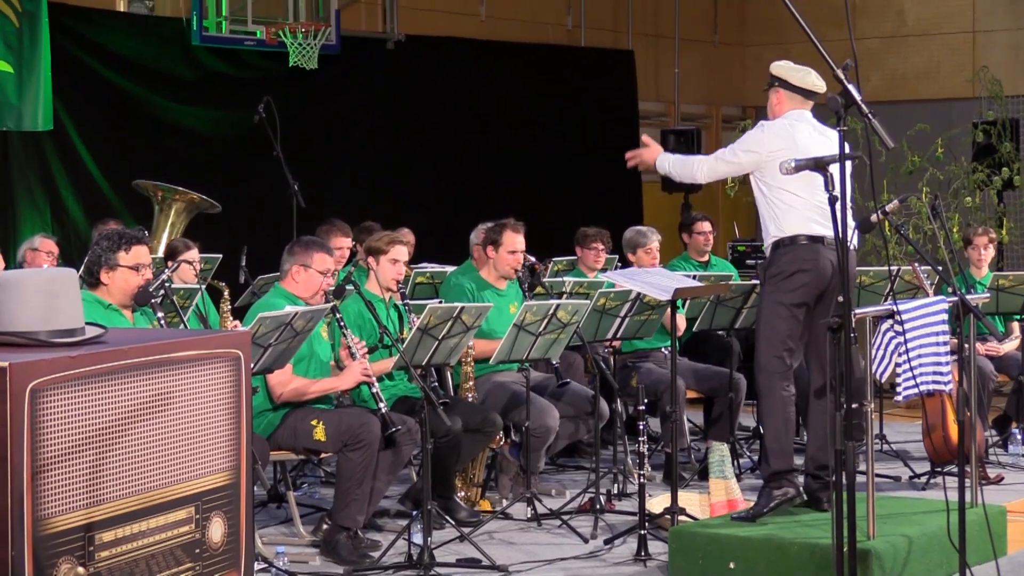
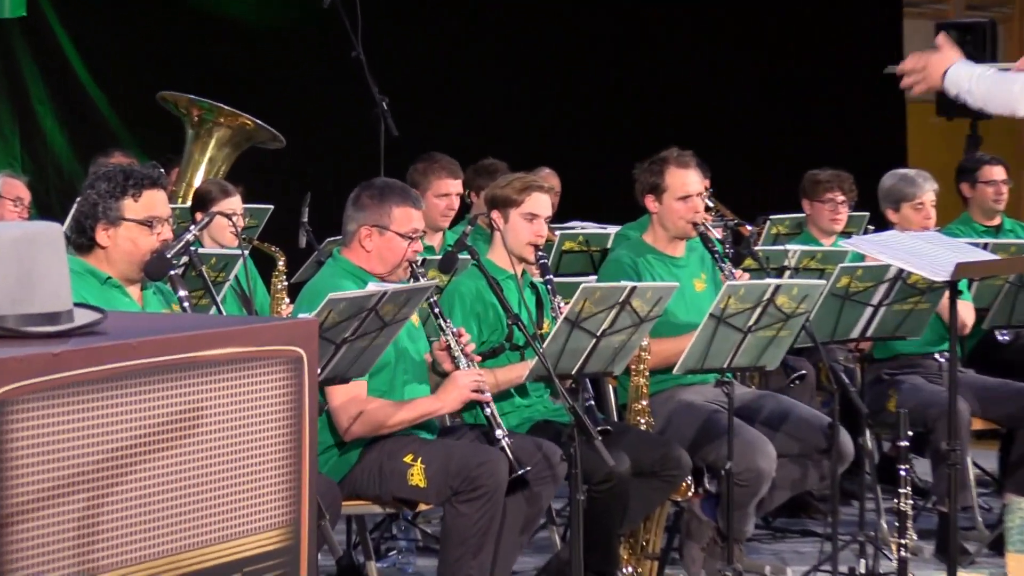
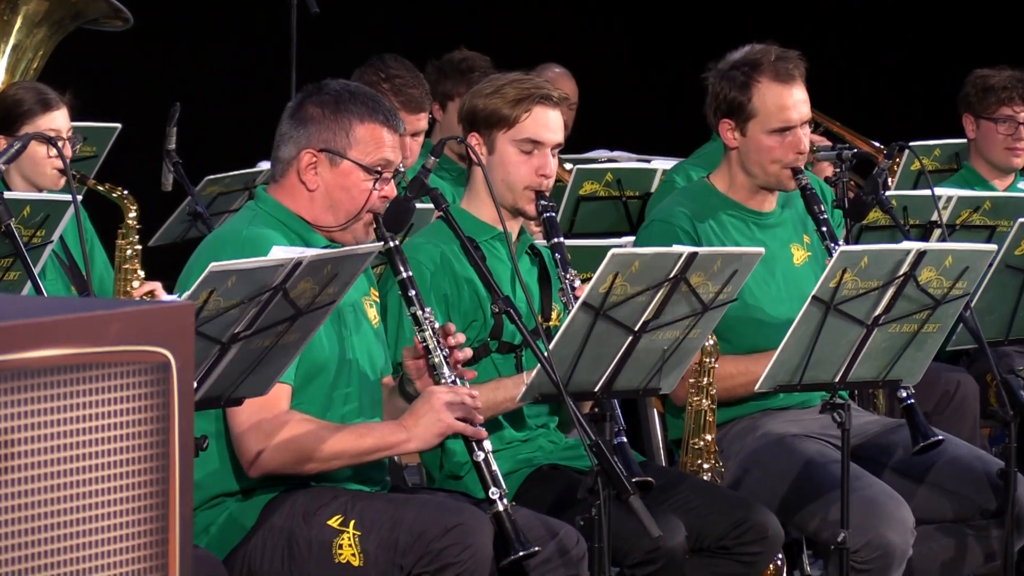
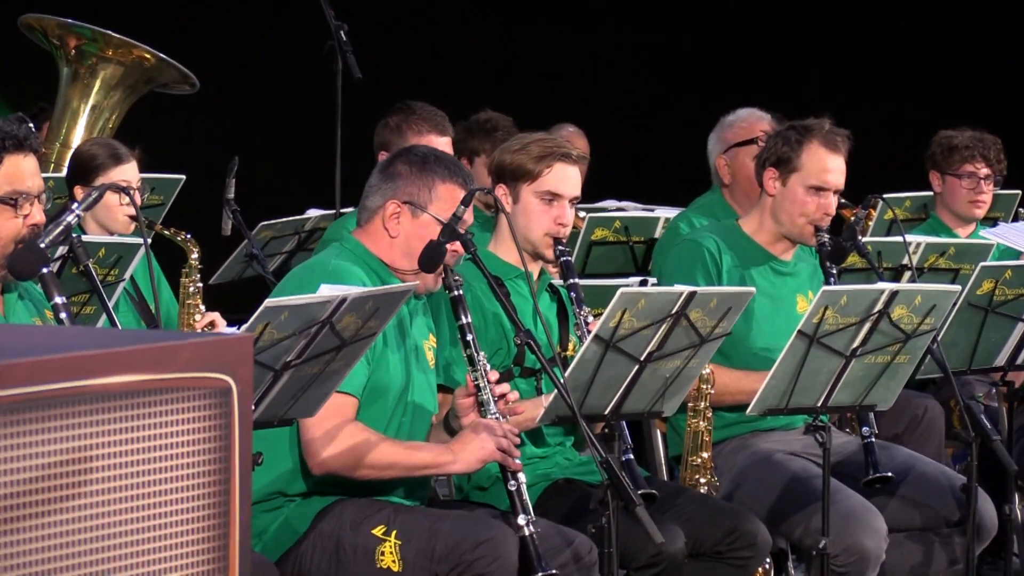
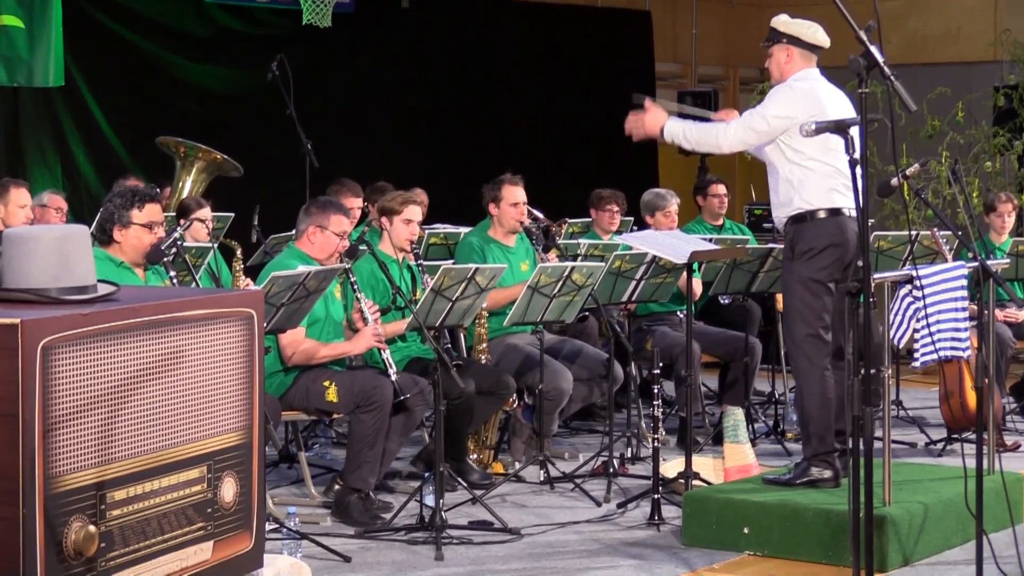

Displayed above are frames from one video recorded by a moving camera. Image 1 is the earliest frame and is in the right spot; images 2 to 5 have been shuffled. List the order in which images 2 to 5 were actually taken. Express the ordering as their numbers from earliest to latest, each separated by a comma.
5, 2, 4, 3
